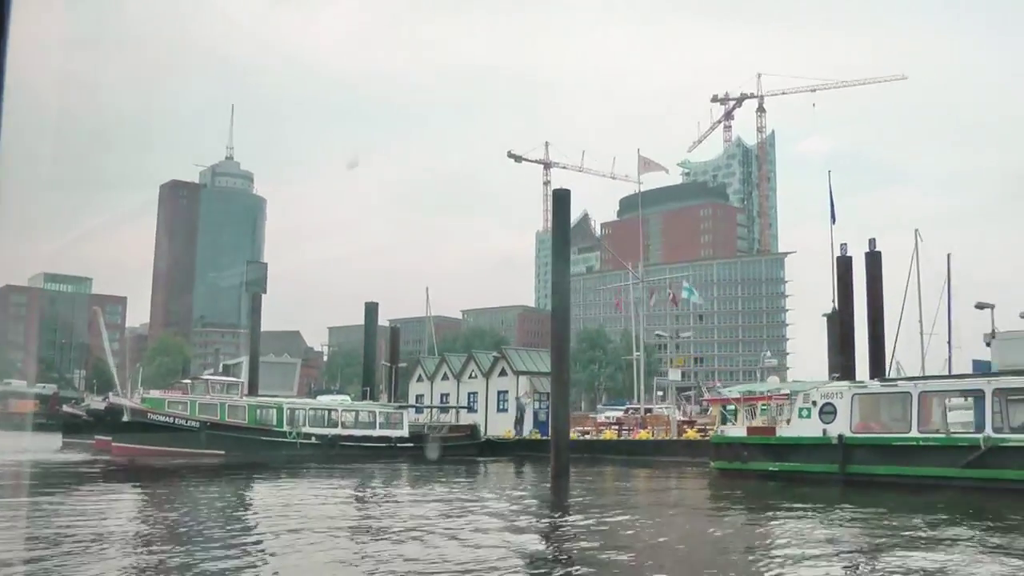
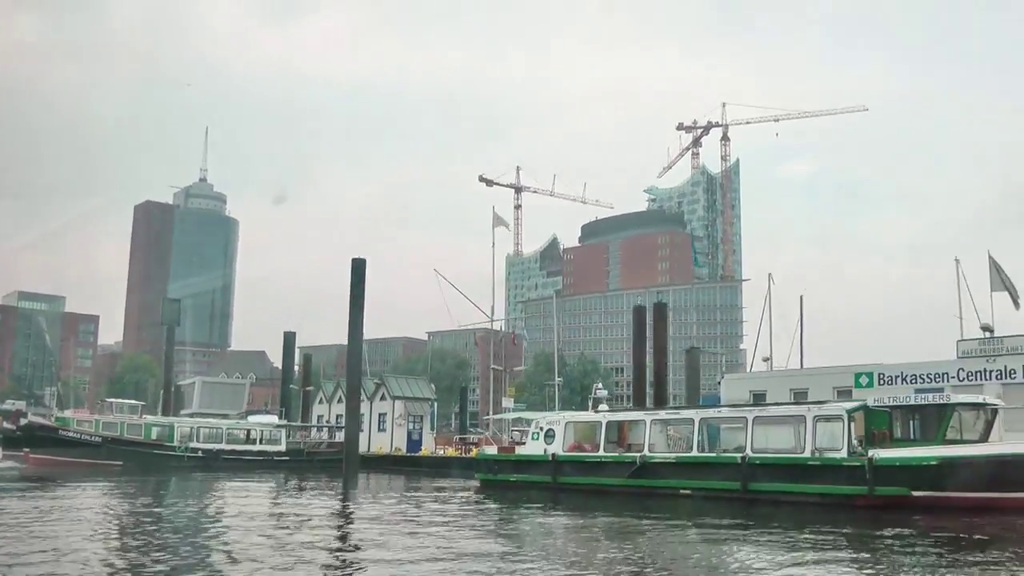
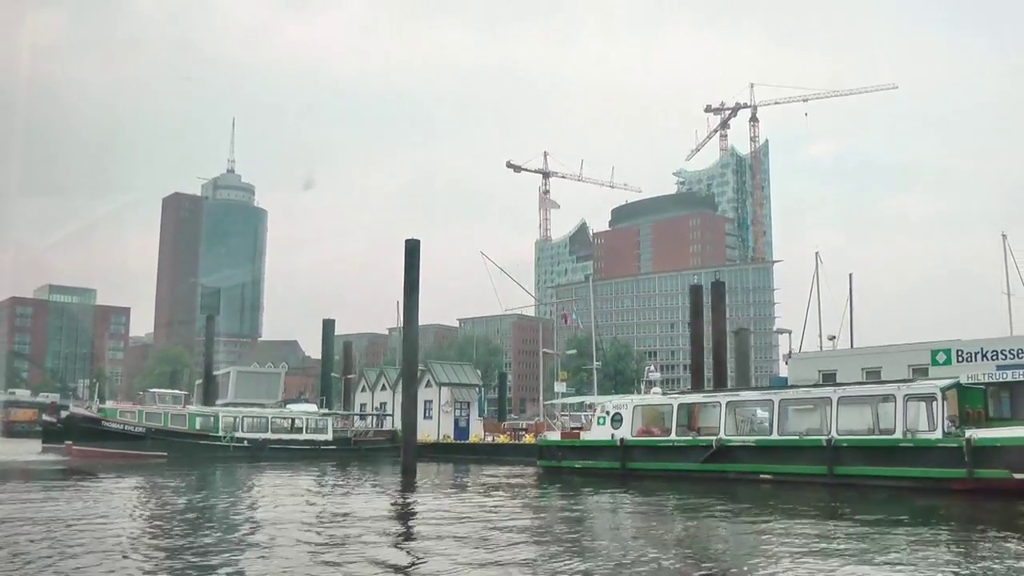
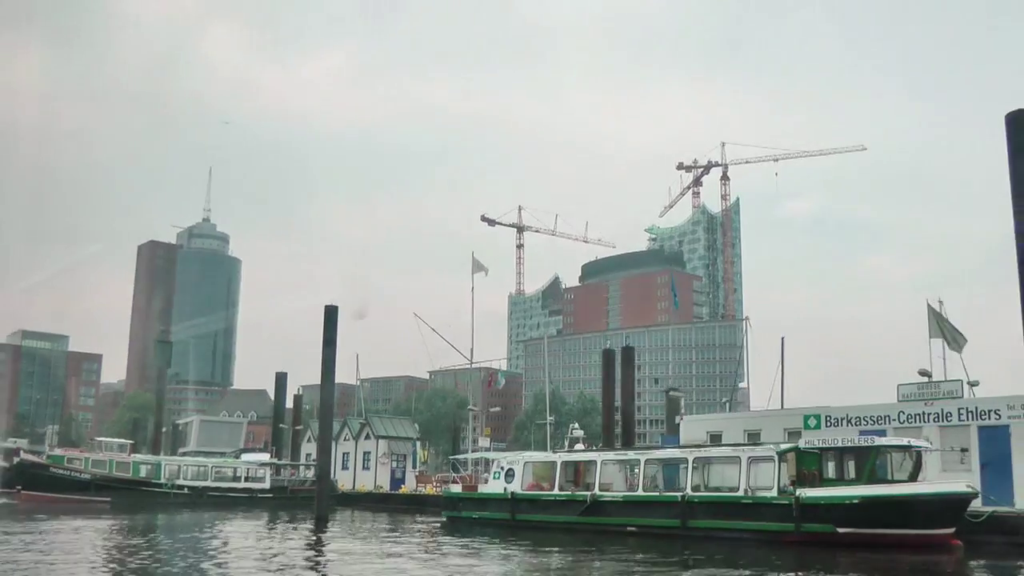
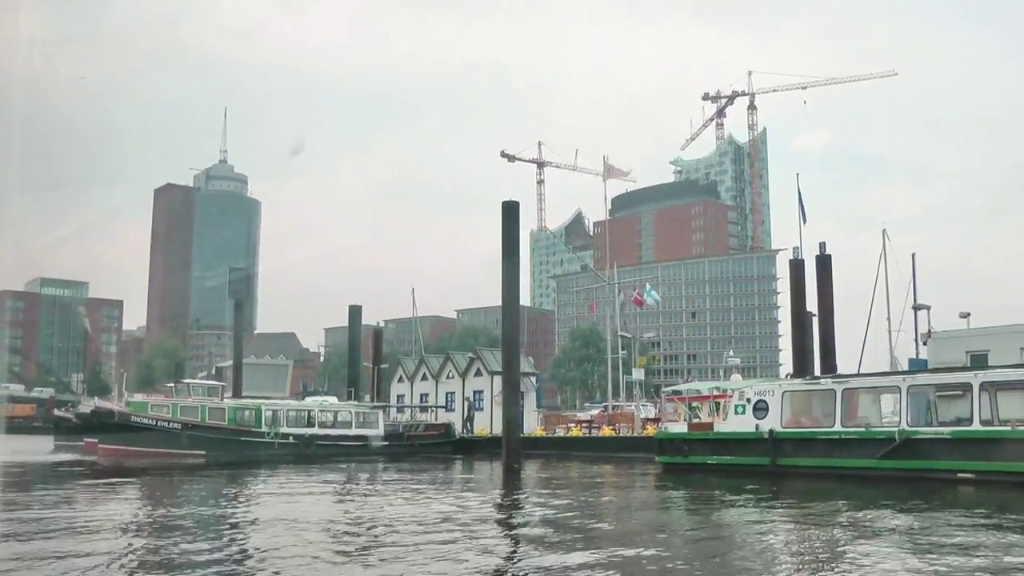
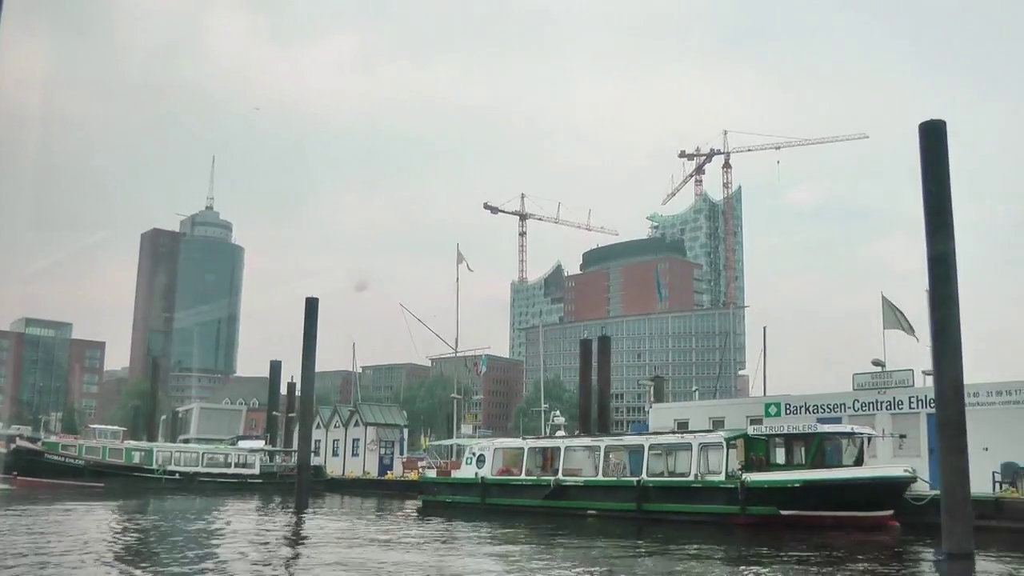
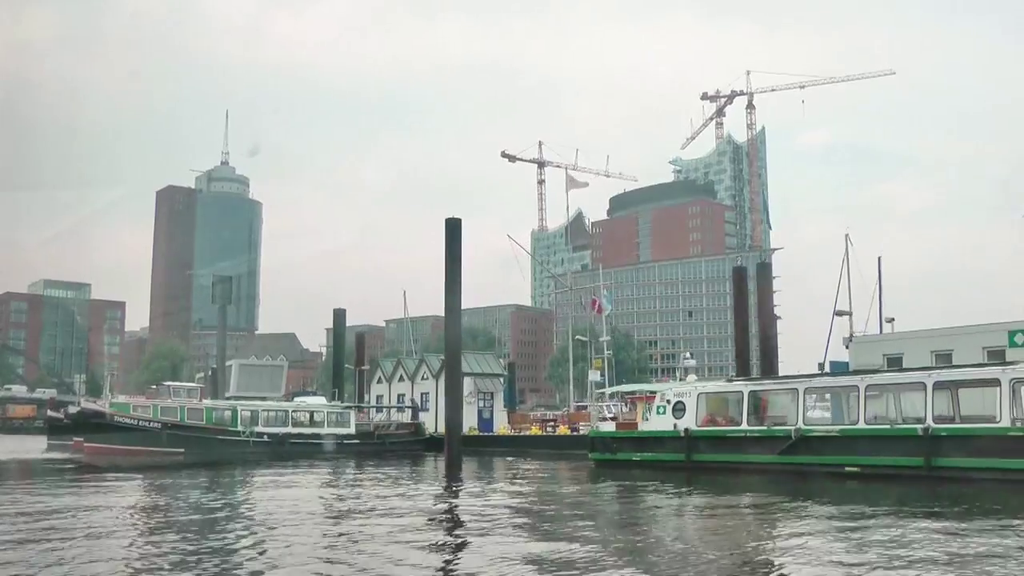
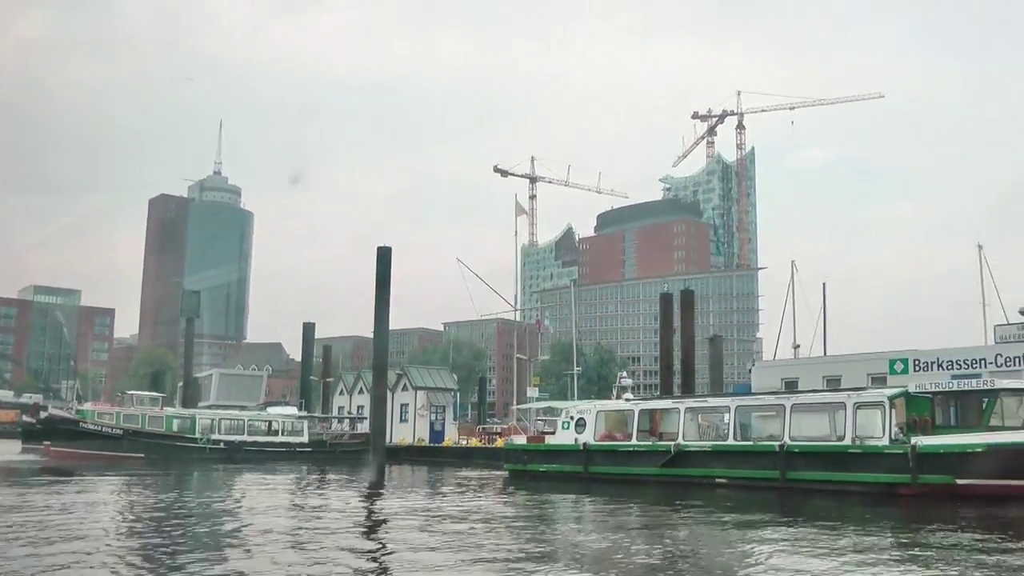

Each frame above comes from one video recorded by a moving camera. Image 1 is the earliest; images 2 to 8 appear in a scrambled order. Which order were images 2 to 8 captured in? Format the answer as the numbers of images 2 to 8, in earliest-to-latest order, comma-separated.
5, 7, 3, 8, 2, 4, 6
